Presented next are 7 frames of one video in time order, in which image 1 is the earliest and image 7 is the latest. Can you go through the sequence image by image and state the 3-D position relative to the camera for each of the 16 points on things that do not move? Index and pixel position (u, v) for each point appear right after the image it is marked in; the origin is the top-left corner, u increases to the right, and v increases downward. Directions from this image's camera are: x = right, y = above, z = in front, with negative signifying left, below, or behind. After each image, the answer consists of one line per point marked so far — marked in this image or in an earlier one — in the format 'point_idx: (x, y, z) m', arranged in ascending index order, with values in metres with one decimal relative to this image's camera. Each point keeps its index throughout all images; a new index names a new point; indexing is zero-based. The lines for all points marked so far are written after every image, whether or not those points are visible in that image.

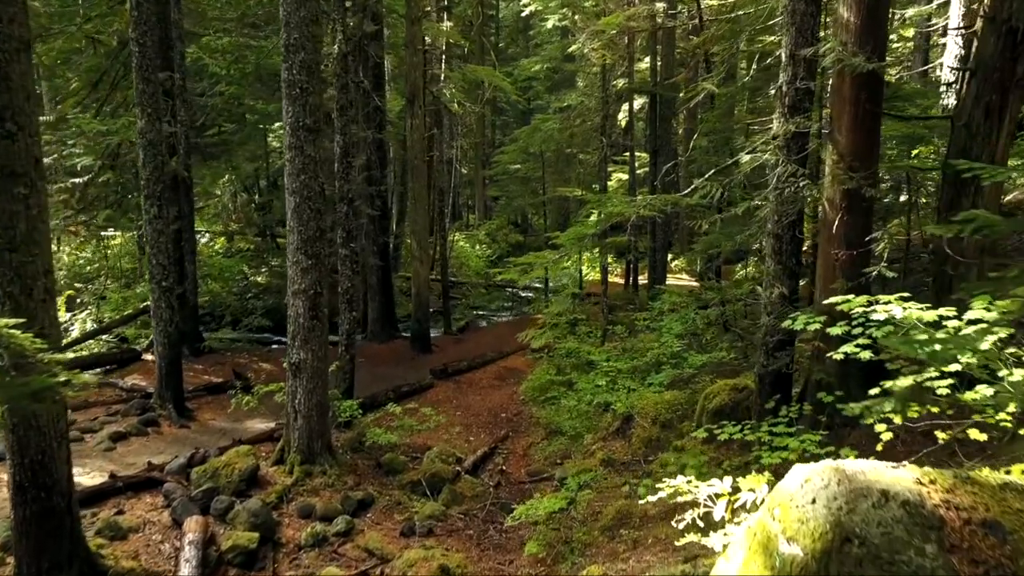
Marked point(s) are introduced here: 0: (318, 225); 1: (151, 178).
0: (-2.7, +0.9, +8.6) m
1: (-6.0, +1.8, +10.3) m
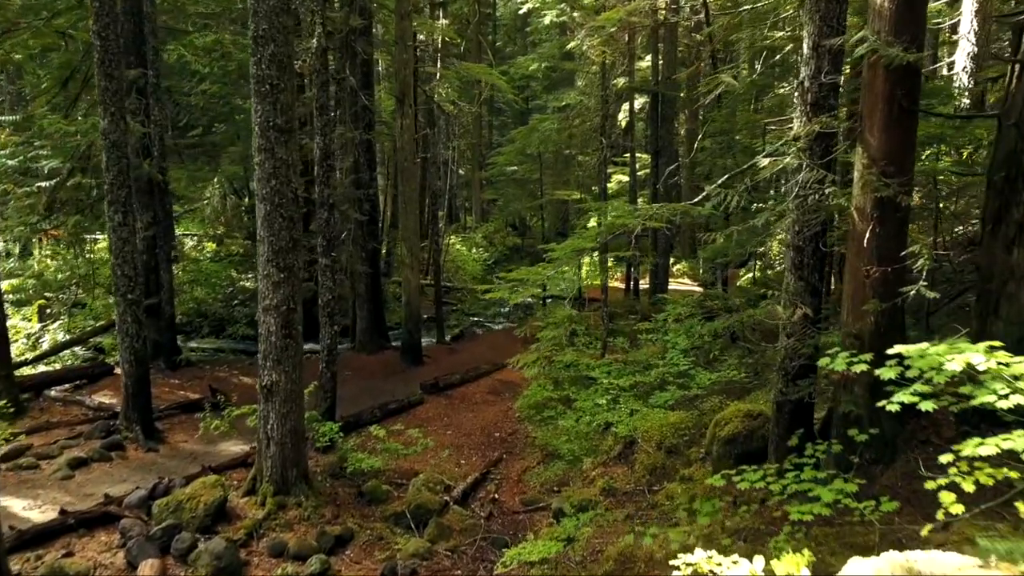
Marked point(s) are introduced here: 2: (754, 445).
0: (-2.8, +0.7, +7.9) m
1: (-6.1, +1.6, +9.6) m
2: (+2.9, -1.9, +7.4) m
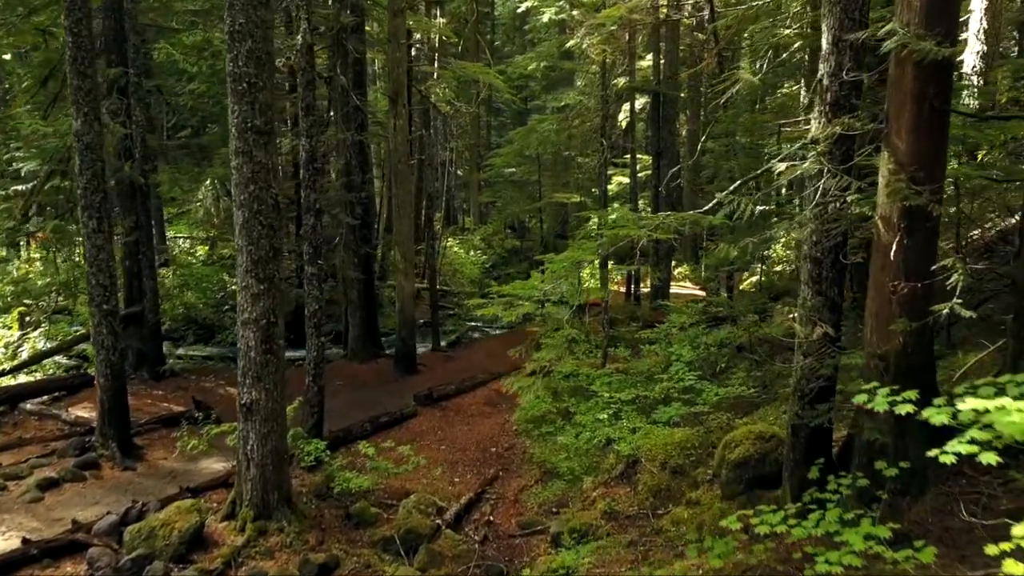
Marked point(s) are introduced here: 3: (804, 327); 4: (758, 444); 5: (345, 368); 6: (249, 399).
0: (-2.8, +0.5, +7.4) m
1: (-6.1, +1.5, +9.1) m
2: (+2.8, -2.0, +6.9) m
3: (+2.8, -0.4, +5.9) m
4: (+2.8, -1.8, +7.1) m
5: (-3.9, -1.9, +14.6) m
6: (-3.2, -1.3, +7.6) m
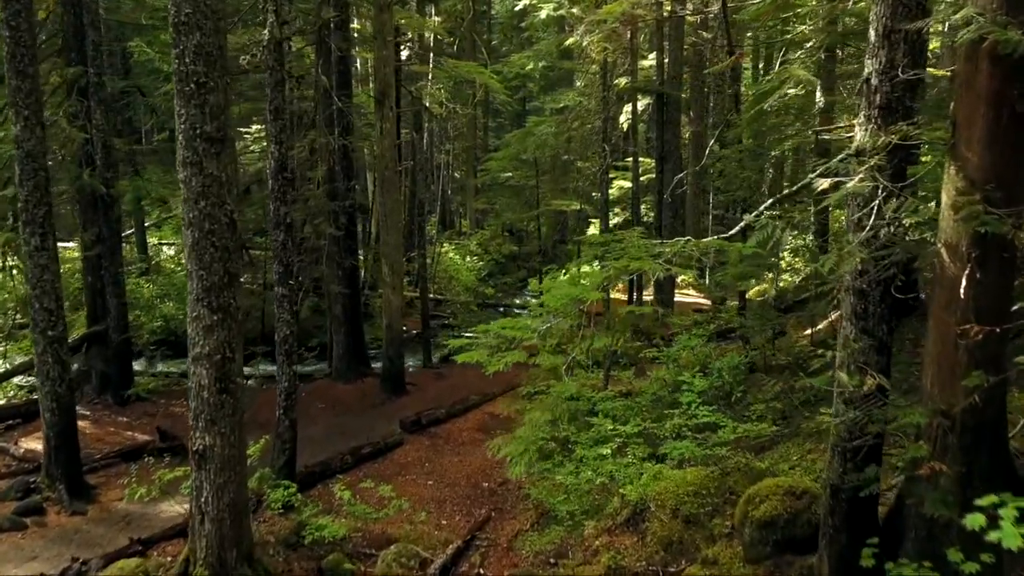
0: (-2.9, +0.2, +6.4) m
1: (-6.2, +1.2, +8.1) m
2: (+2.7, -2.3, +6.0) m
3: (+2.7, -0.7, +5.0) m
4: (+2.7, -2.1, +6.1) m
5: (-4.0, -2.2, +13.6) m
6: (-3.3, -1.7, +6.6) m
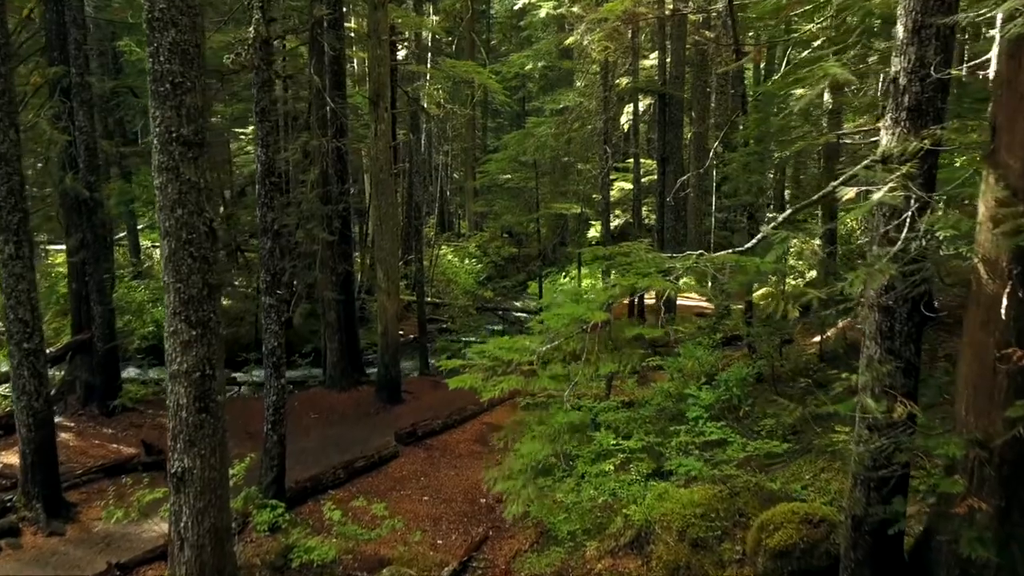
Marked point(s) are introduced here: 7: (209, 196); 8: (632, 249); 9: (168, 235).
0: (-3.0, +0.1, +6.0) m
1: (-6.3, +1.0, +7.7) m
2: (+2.7, -2.4, +5.6) m
3: (+2.7, -0.8, +4.6) m
4: (+2.7, -2.2, +5.7) m
5: (-4.0, -2.3, +13.2) m
6: (-3.3, -1.8, +6.2) m
7: (-3.0, +0.9, +6.1) m
8: (+1.2, +0.4, +6.1) m
9: (-3.2, +0.5, +5.9) m
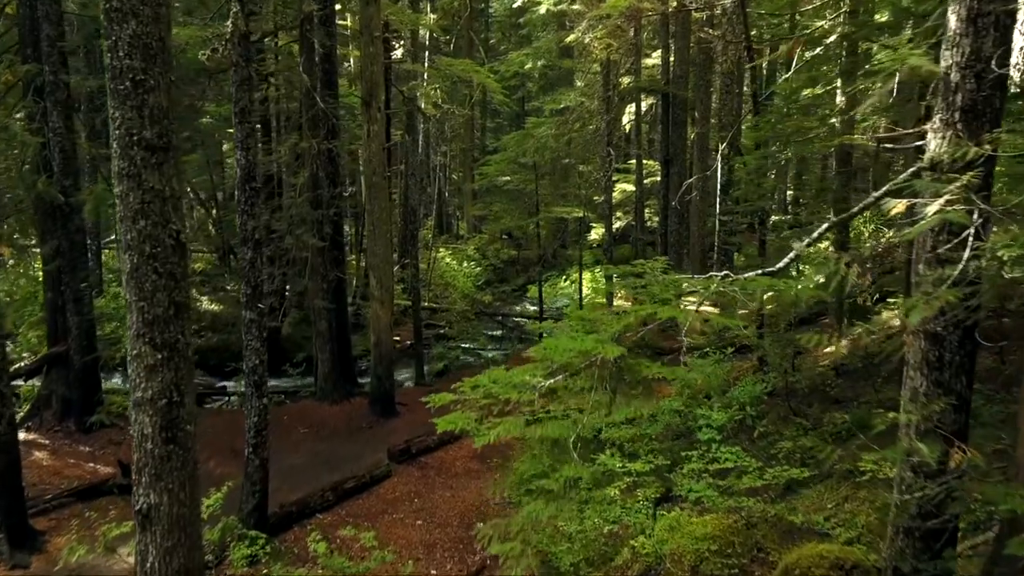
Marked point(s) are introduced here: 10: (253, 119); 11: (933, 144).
0: (-3.0, -0.1, +5.5) m
1: (-6.3, +0.9, +7.2) m
2: (+2.7, -2.6, +5.0) m
3: (+2.6, -1.0, +4.0) m
4: (+2.6, -2.4, +5.2) m
5: (-4.0, -2.5, +12.7) m
6: (-3.3, -1.9, +5.7) m
7: (-3.0, +0.7, +5.5) m
8: (+1.1, +0.2, +5.5) m
9: (-3.3, +0.3, +5.3) m
10: (-3.2, +2.1, +7.8) m
11: (+2.7, +0.9, +4.0) m
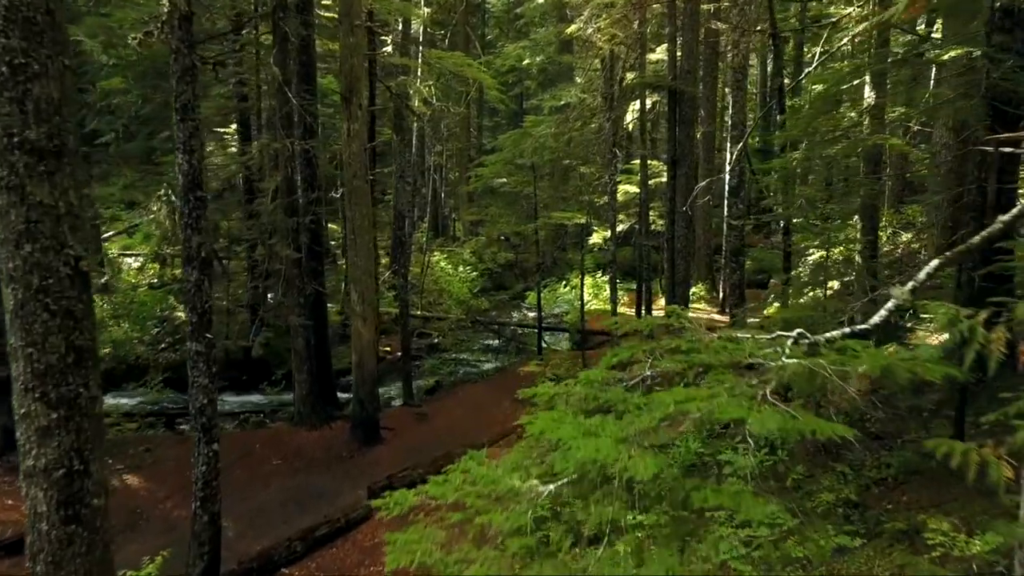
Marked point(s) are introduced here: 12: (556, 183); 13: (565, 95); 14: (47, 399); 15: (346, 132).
0: (-3.0, -0.4, +4.3) m
1: (-6.4, +0.6, +6.0) m
2: (+2.6, -2.9, +3.9) m
3: (+2.6, -1.2, +2.9) m
4: (+2.6, -2.6, +4.0) m
5: (-4.1, -2.8, +11.5) m
6: (-3.4, -2.2, +4.5) m
7: (-3.0, +0.5, +4.4) m
8: (+1.1, 0.0, +4.4) m
9: (-3.3, +0.1, +4.2) m
10: (-3.3, +1.8, +6.7) m
11: (+2.6, +0.7, +2.9) m
12: (+1.5, +3.5, +20.8) m
13: (+1.6, +5.8, +18.8) m
14: (-3.2, -0.8, +4.3) m
15: (-3.0, +2.9, +11.5) m
